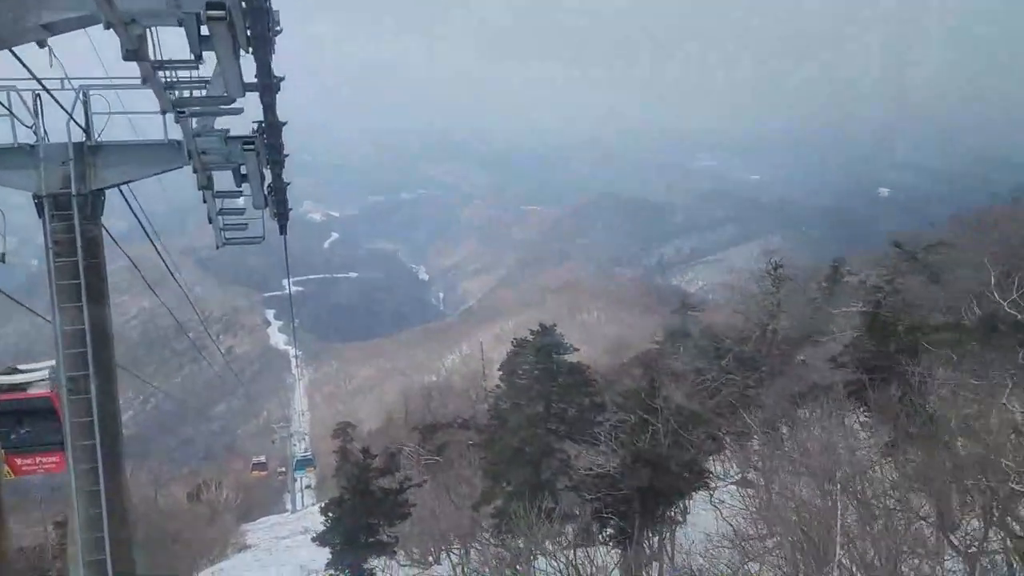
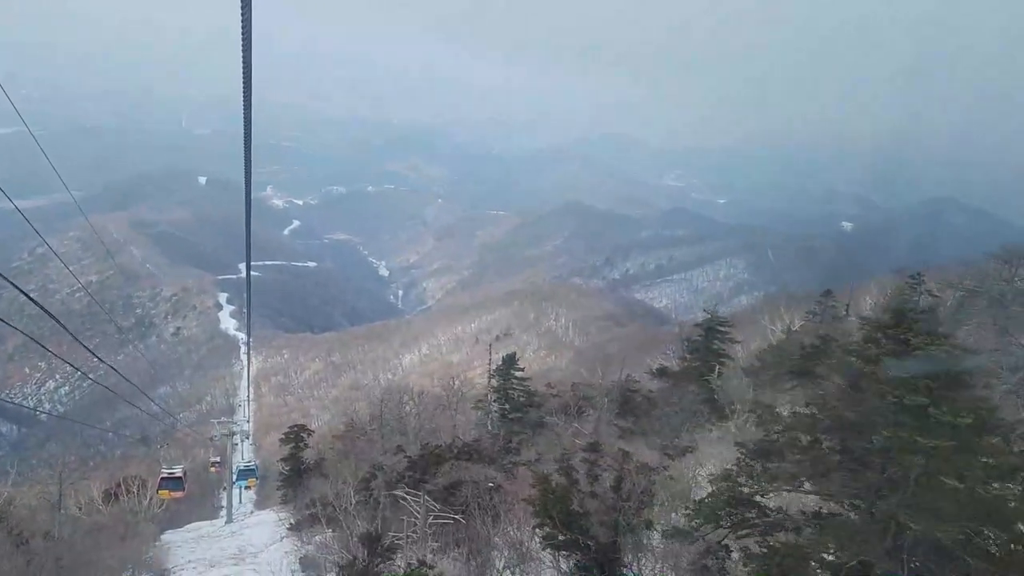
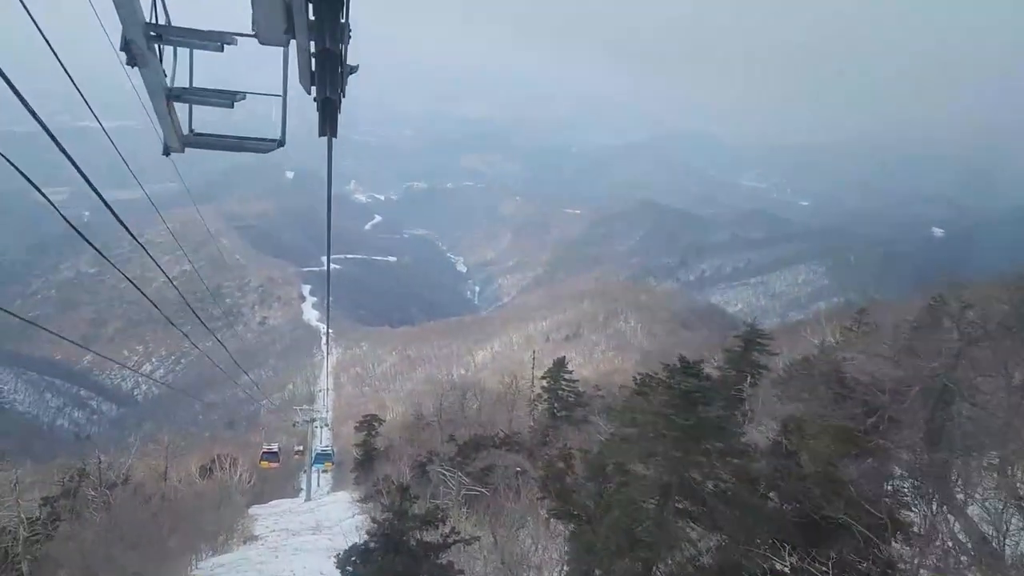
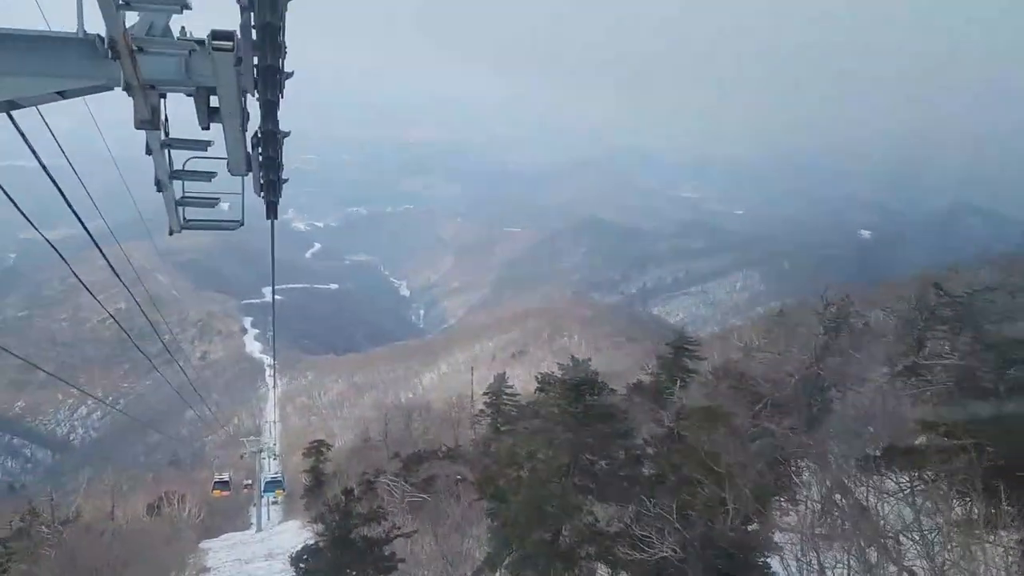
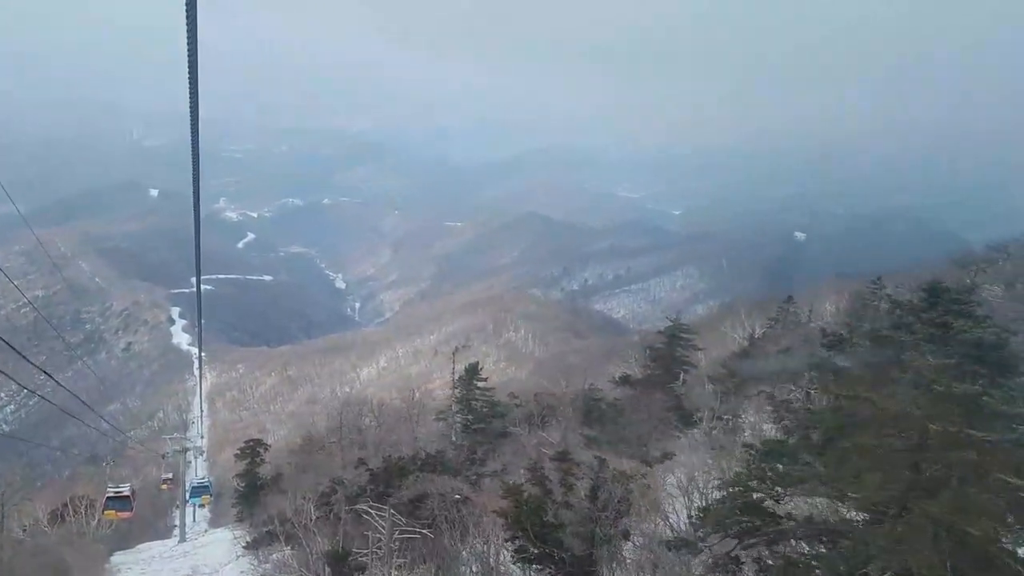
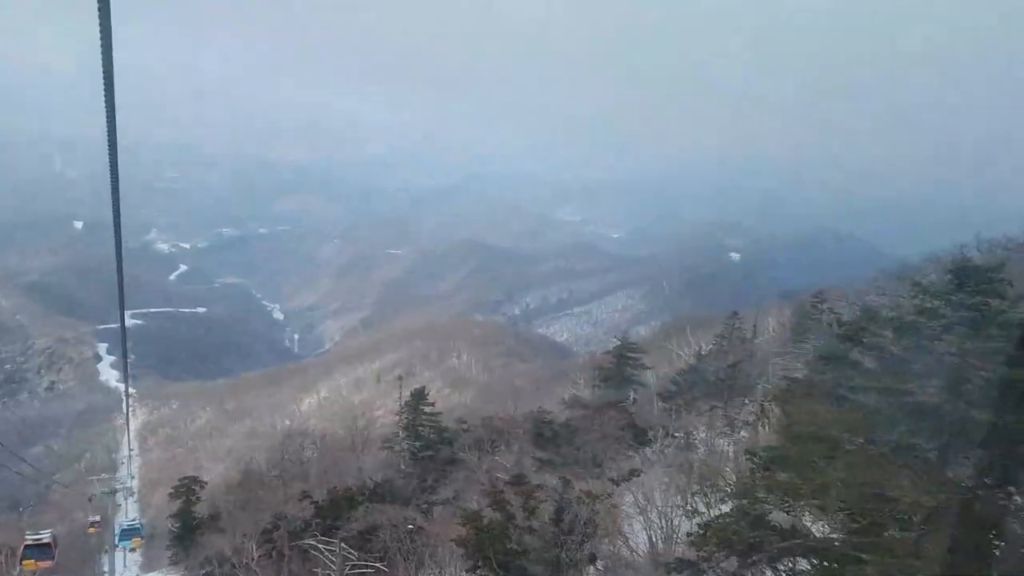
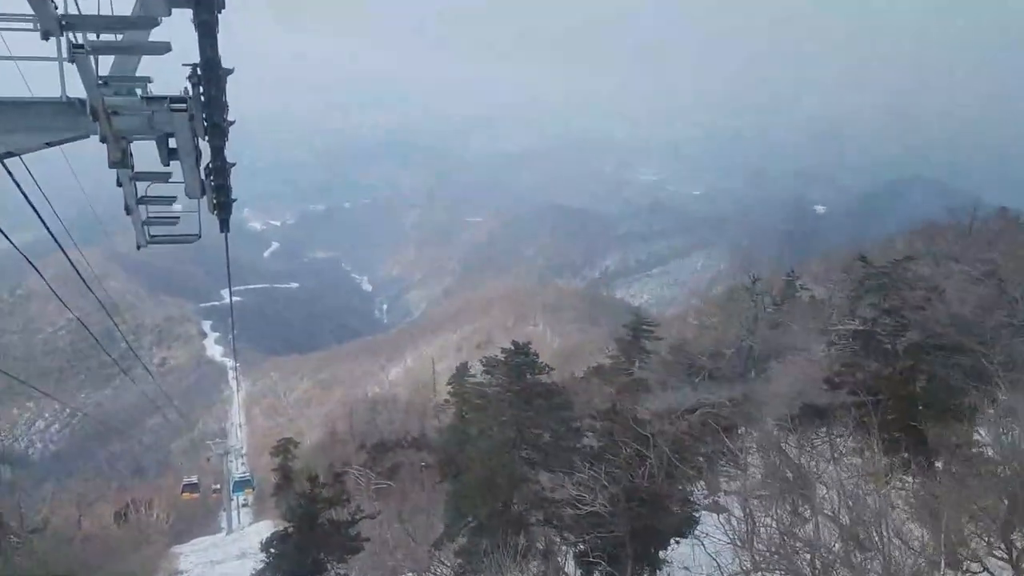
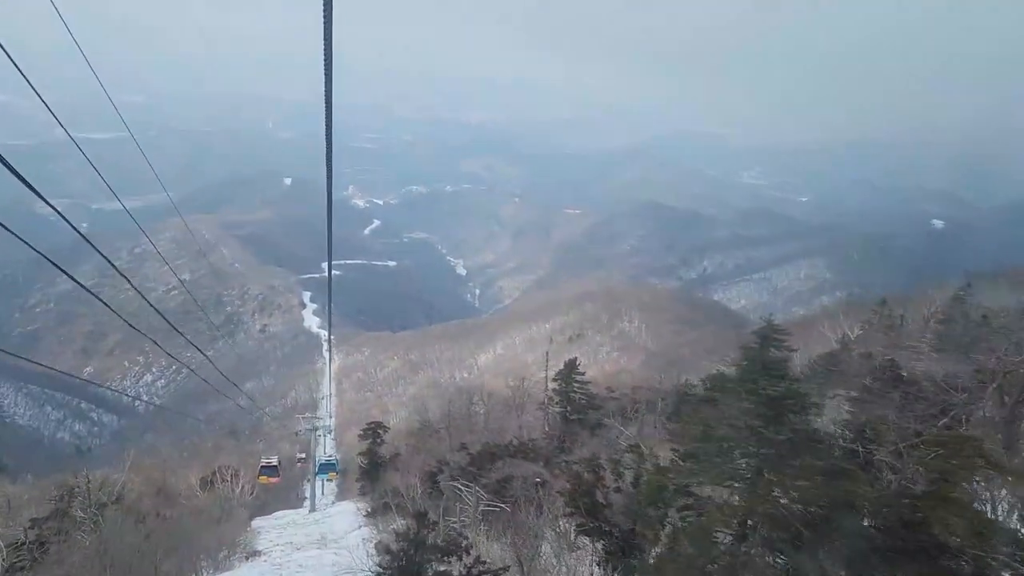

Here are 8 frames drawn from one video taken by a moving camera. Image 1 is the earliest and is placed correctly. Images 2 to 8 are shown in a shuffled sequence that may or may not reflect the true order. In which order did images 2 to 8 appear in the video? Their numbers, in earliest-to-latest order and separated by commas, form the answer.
7, 4, 3, 8, 2, 5, 6
